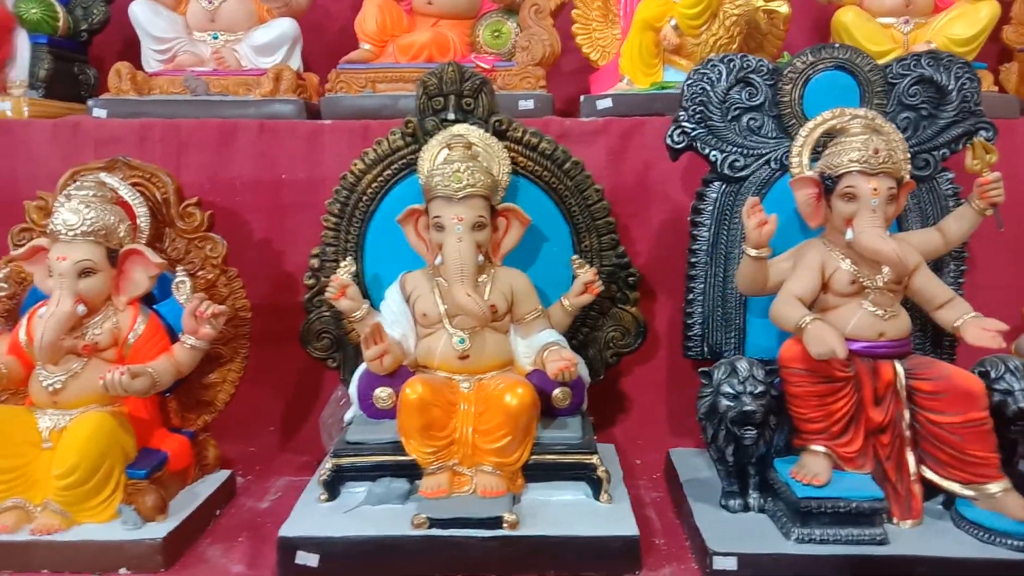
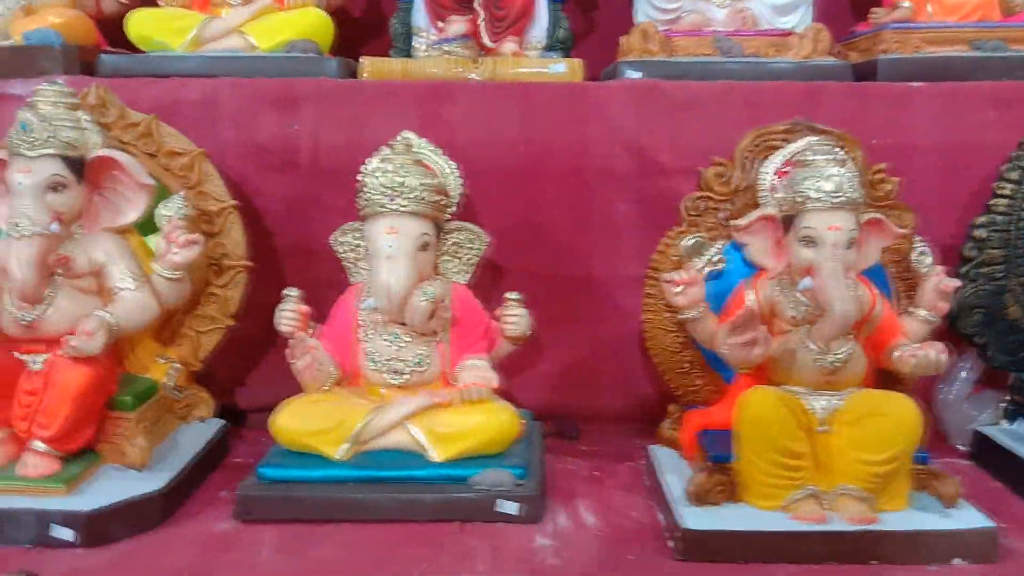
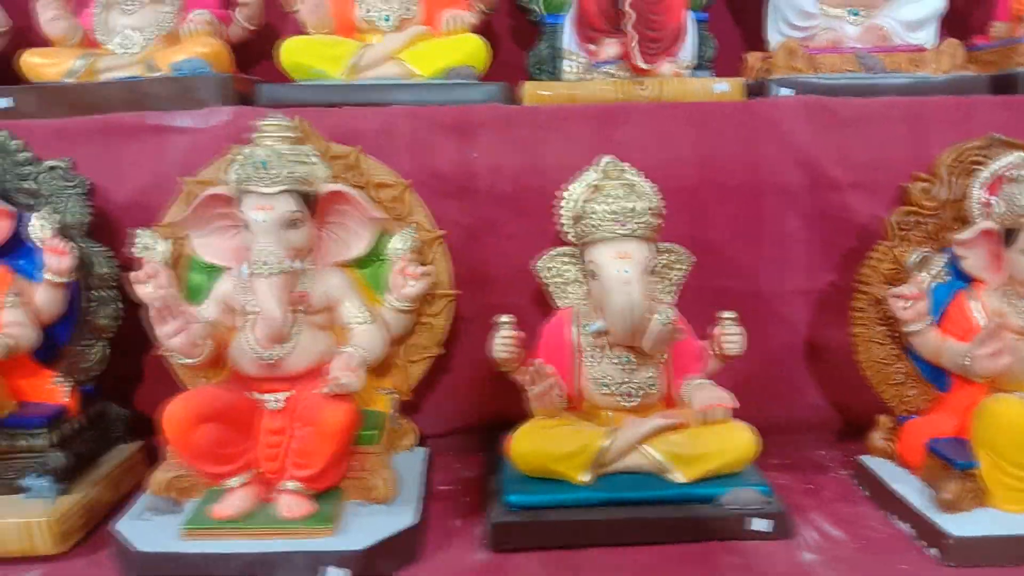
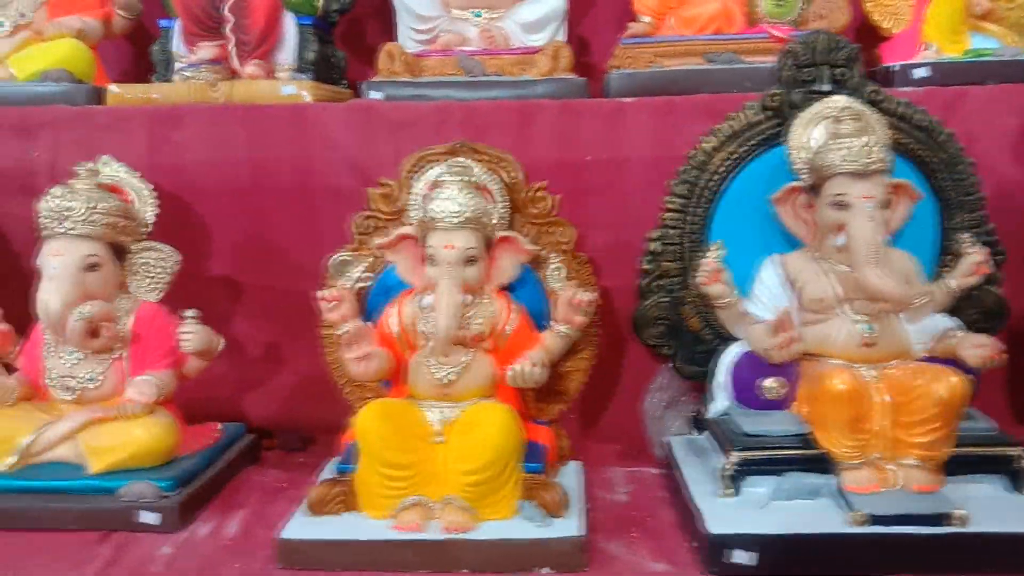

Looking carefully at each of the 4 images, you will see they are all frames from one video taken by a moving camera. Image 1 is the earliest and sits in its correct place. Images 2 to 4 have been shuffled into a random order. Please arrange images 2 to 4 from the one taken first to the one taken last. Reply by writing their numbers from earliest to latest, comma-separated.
4, 2, 3
